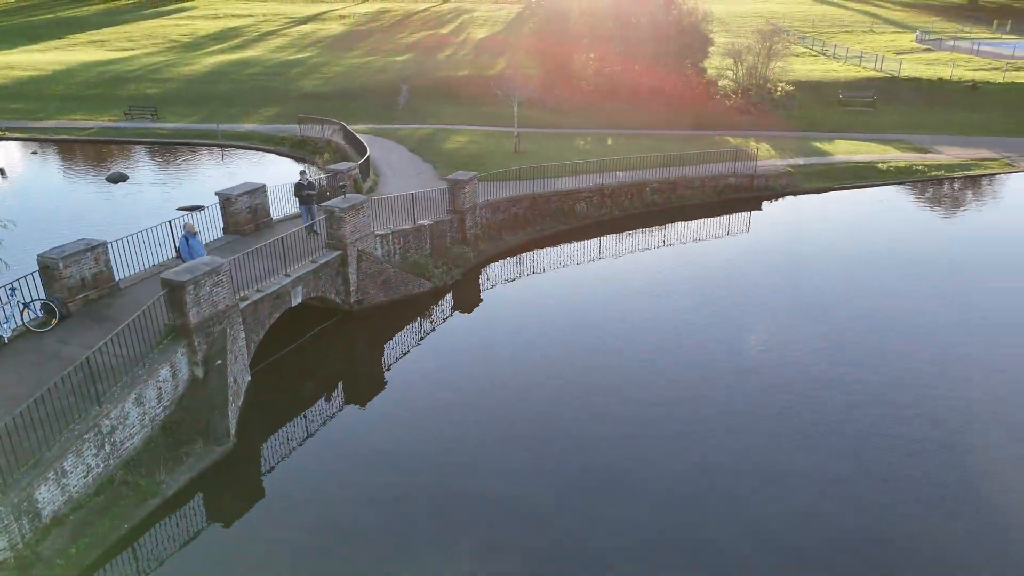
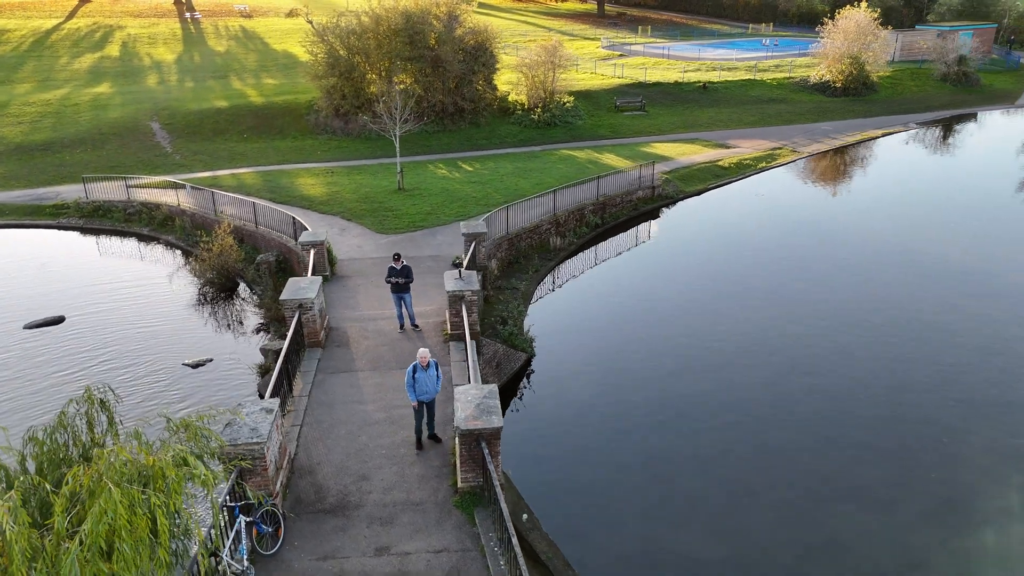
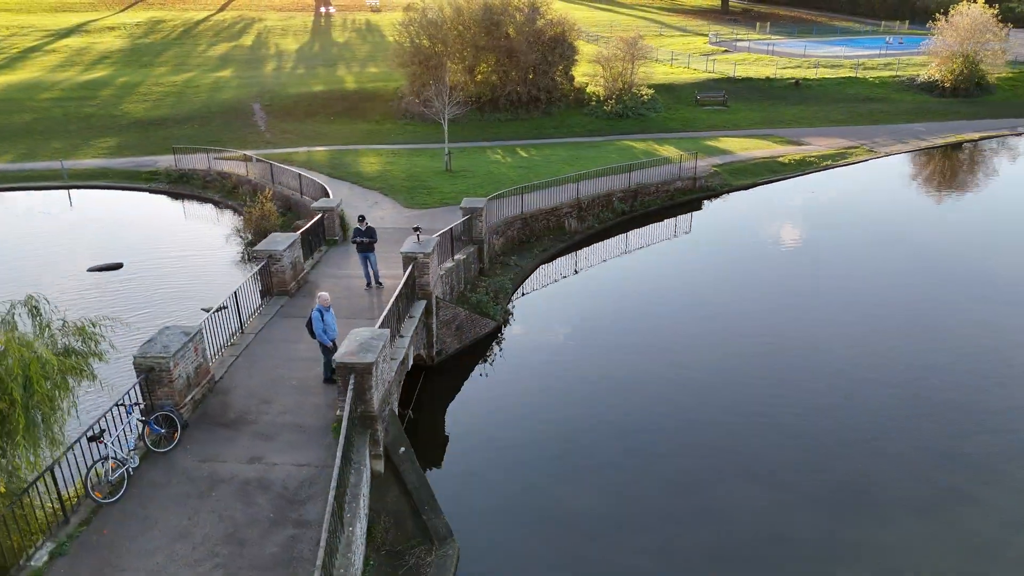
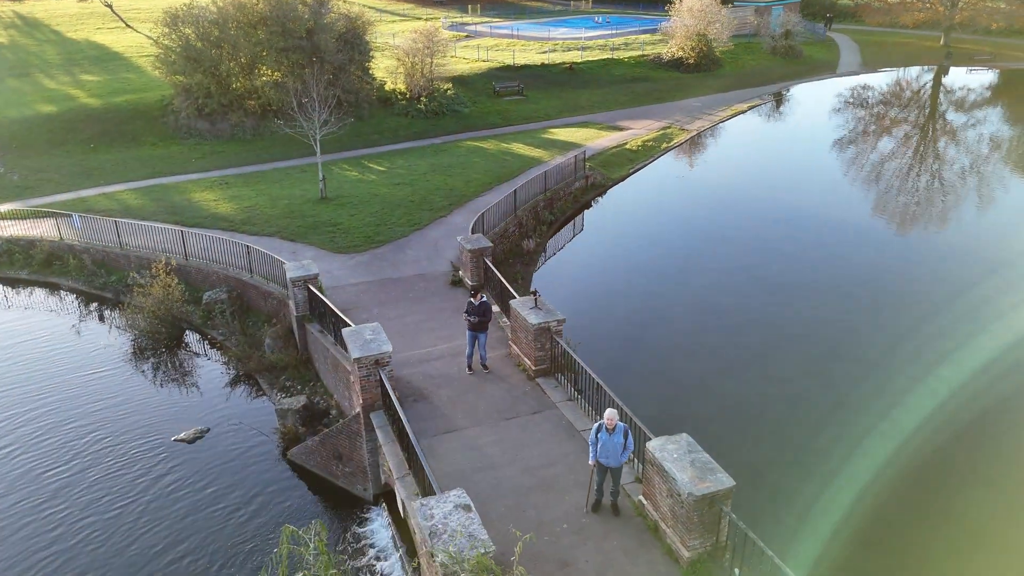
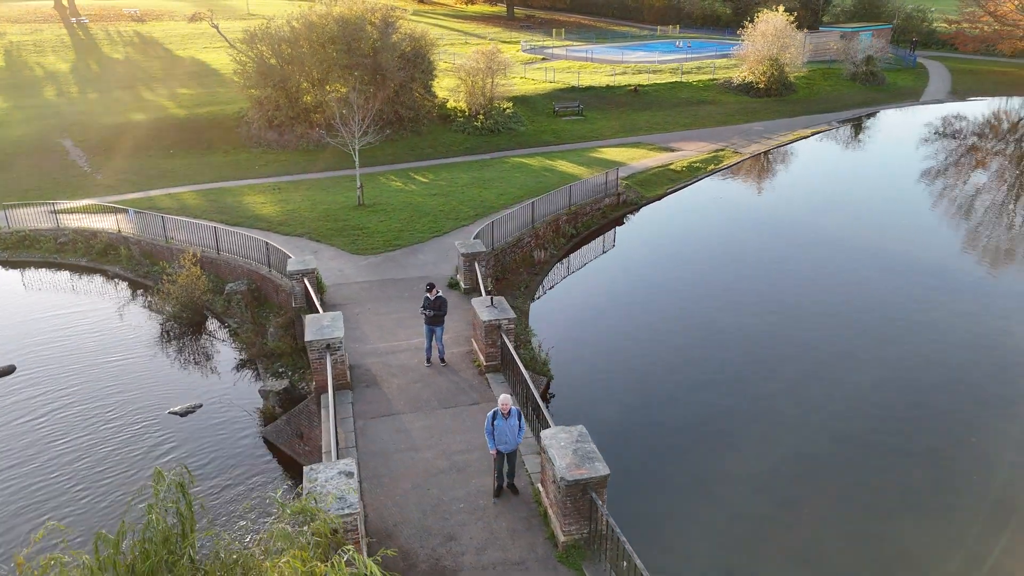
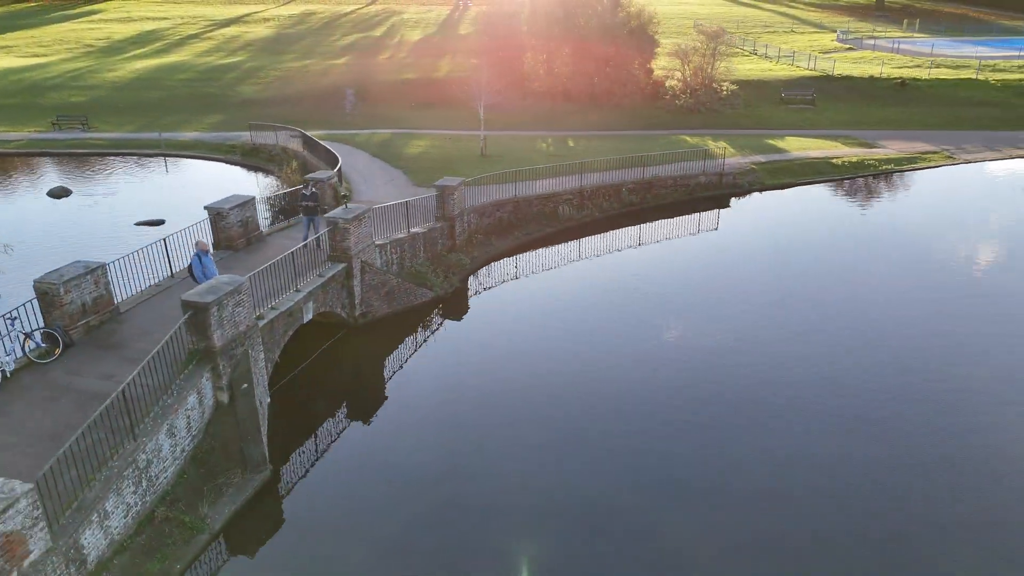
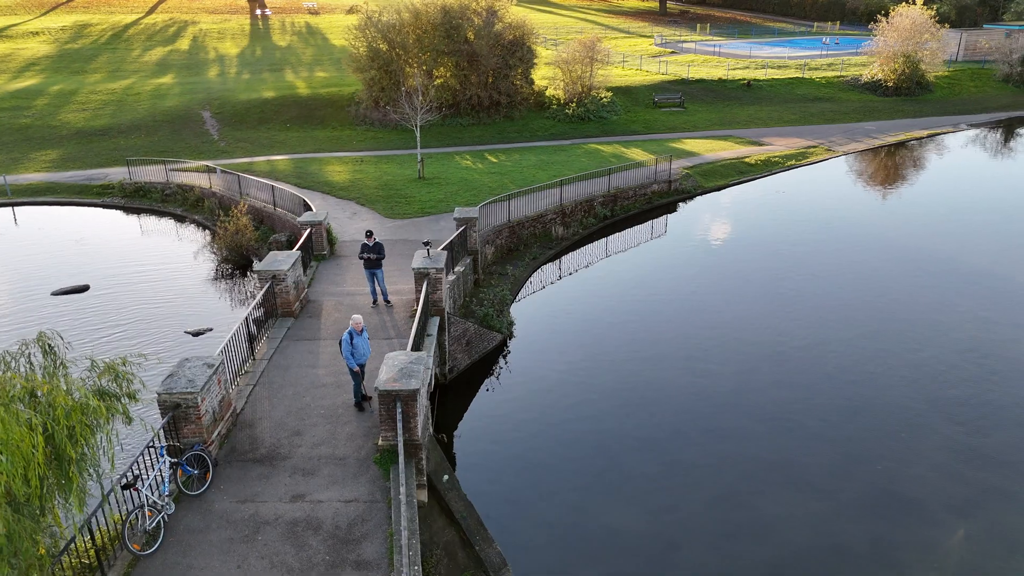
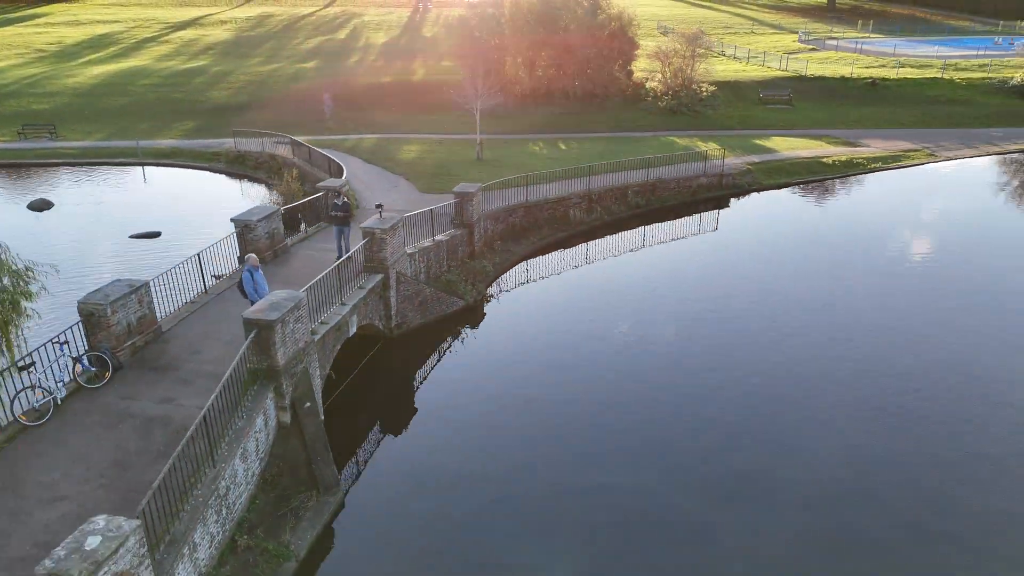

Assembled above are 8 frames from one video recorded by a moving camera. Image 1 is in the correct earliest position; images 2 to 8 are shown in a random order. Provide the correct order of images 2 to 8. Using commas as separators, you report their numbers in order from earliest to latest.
6, 8, 3, 7, 2, 5, 4
